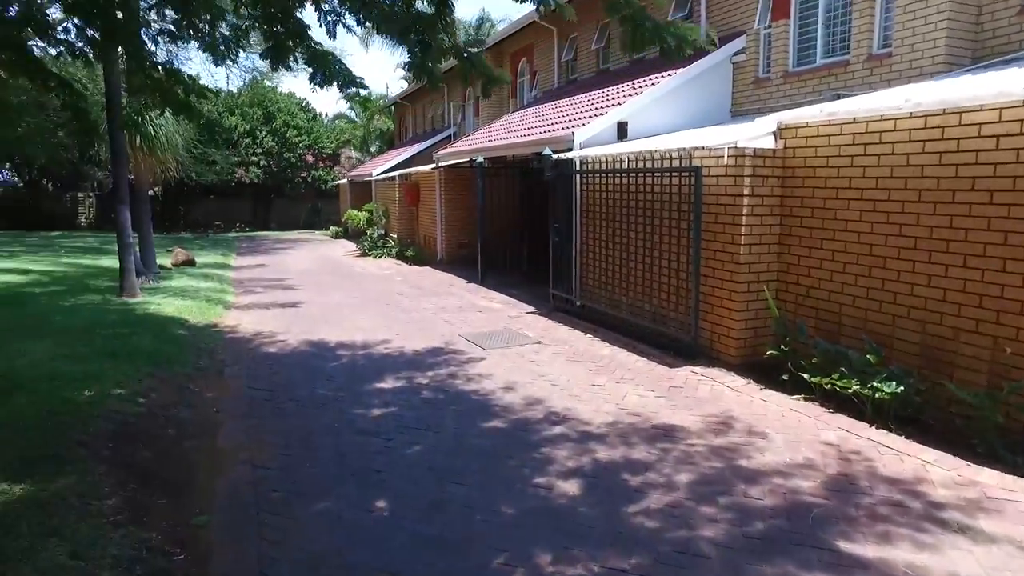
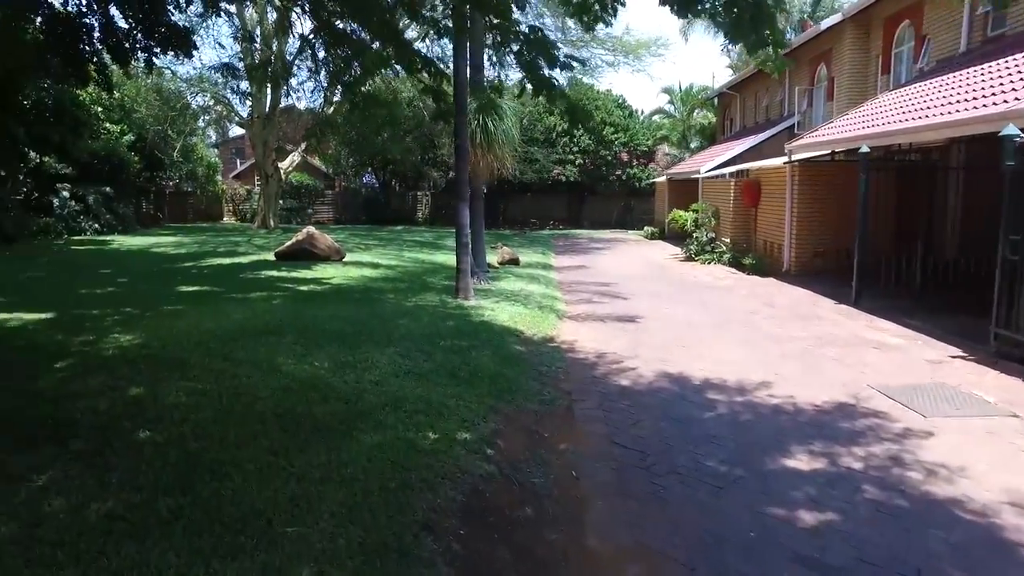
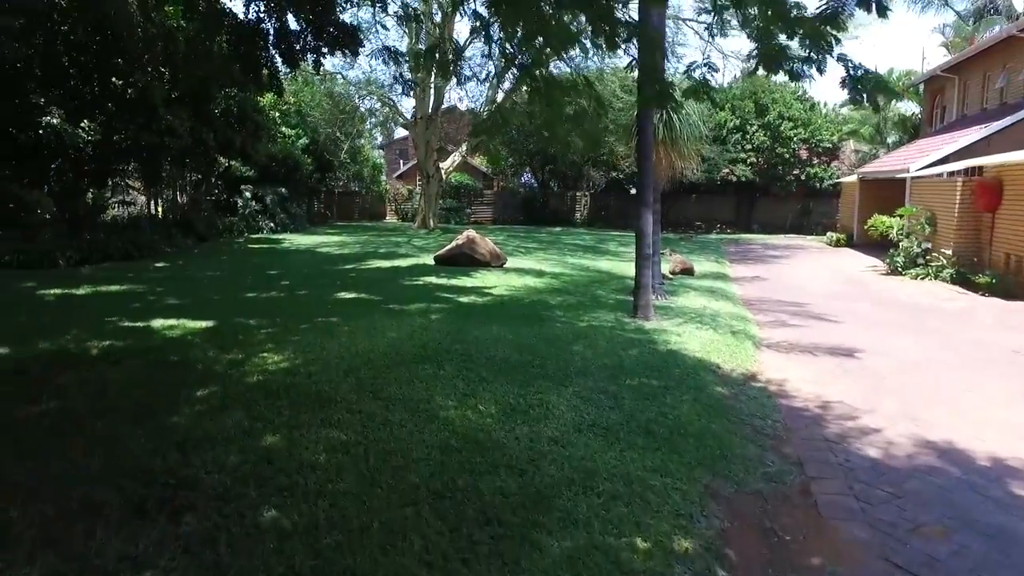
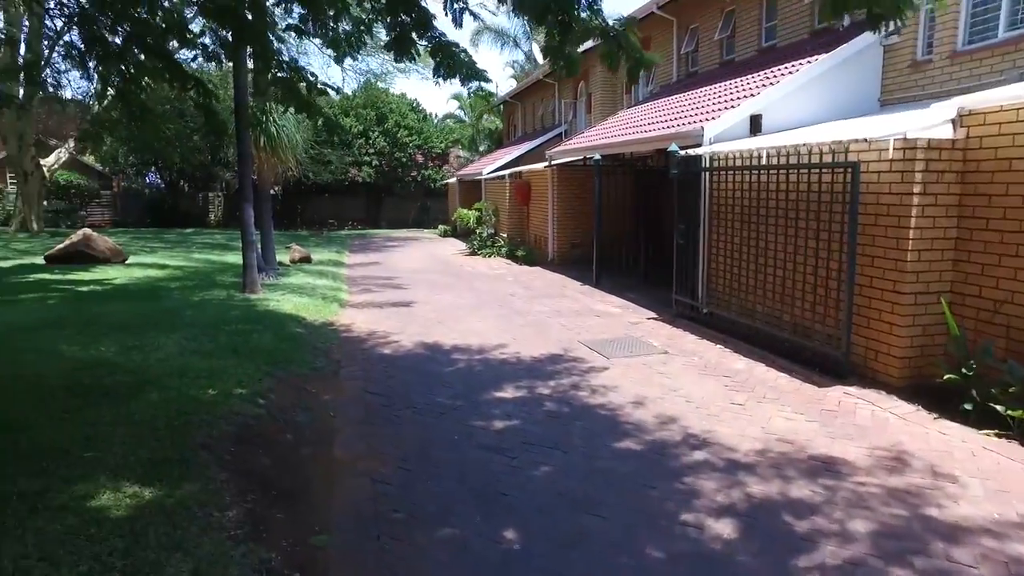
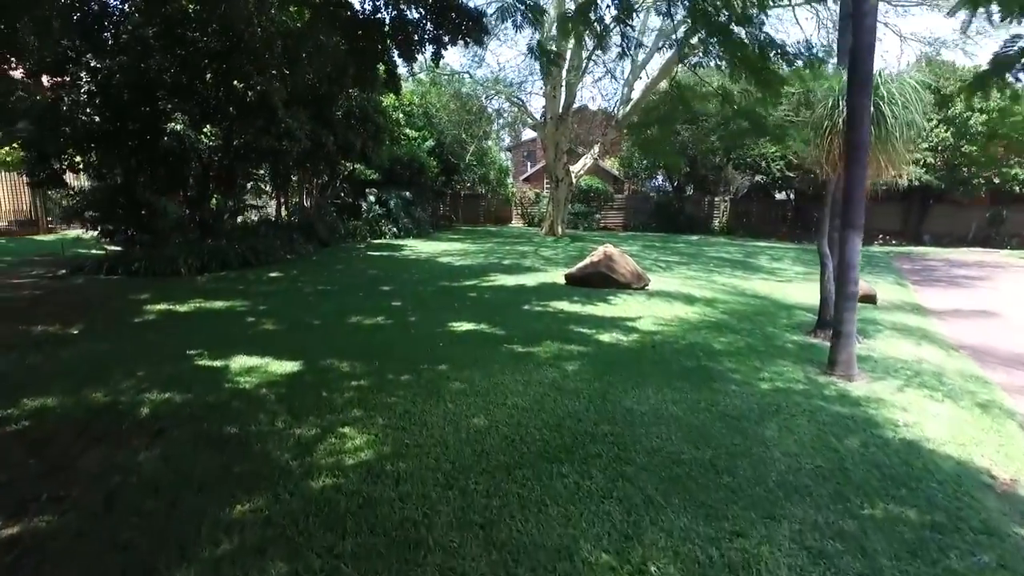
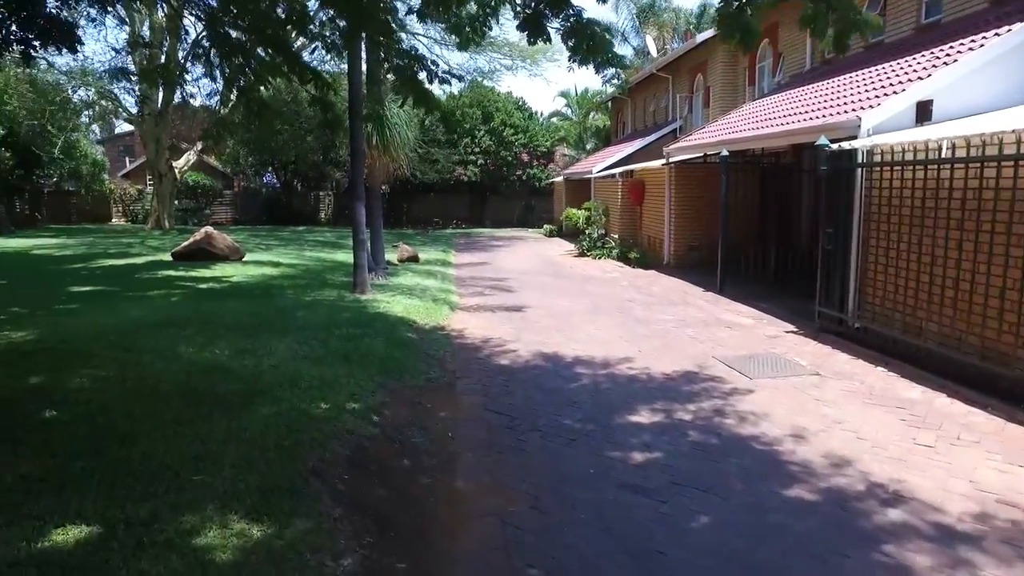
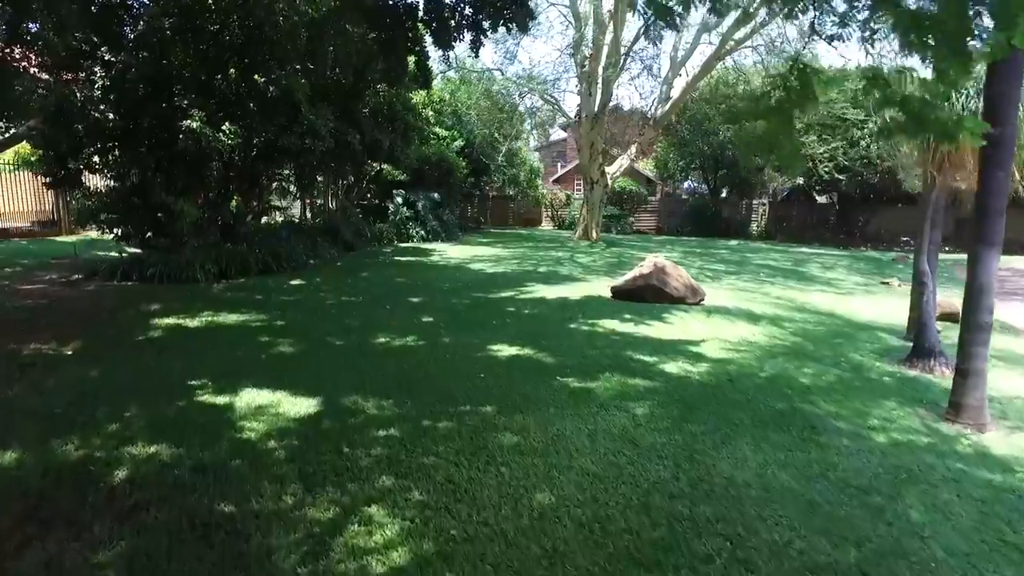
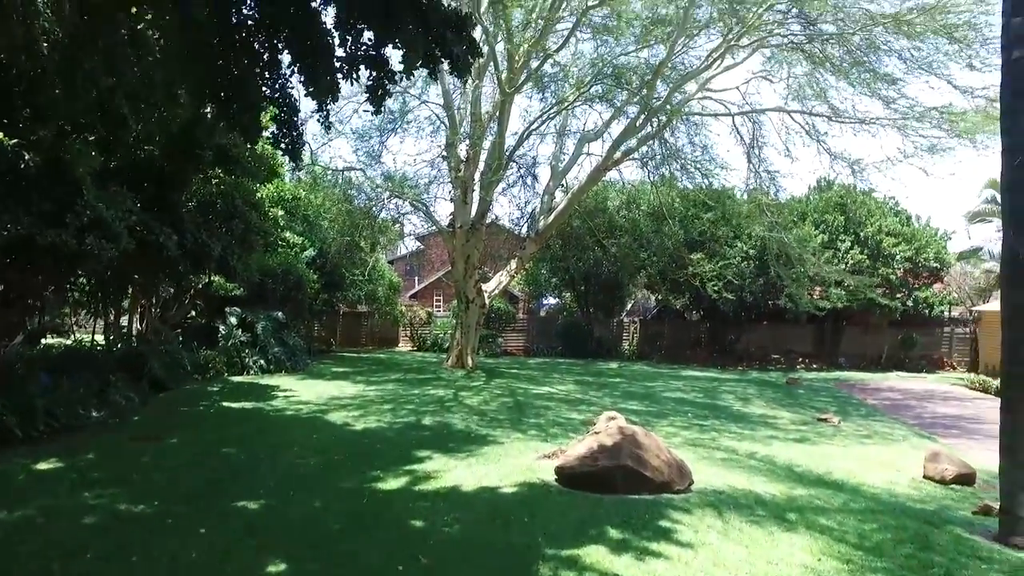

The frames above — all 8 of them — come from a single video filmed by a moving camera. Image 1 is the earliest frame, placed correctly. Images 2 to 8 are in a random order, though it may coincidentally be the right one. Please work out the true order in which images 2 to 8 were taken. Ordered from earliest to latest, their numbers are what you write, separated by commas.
4, 6, 2, 3, 5, 7, 8
